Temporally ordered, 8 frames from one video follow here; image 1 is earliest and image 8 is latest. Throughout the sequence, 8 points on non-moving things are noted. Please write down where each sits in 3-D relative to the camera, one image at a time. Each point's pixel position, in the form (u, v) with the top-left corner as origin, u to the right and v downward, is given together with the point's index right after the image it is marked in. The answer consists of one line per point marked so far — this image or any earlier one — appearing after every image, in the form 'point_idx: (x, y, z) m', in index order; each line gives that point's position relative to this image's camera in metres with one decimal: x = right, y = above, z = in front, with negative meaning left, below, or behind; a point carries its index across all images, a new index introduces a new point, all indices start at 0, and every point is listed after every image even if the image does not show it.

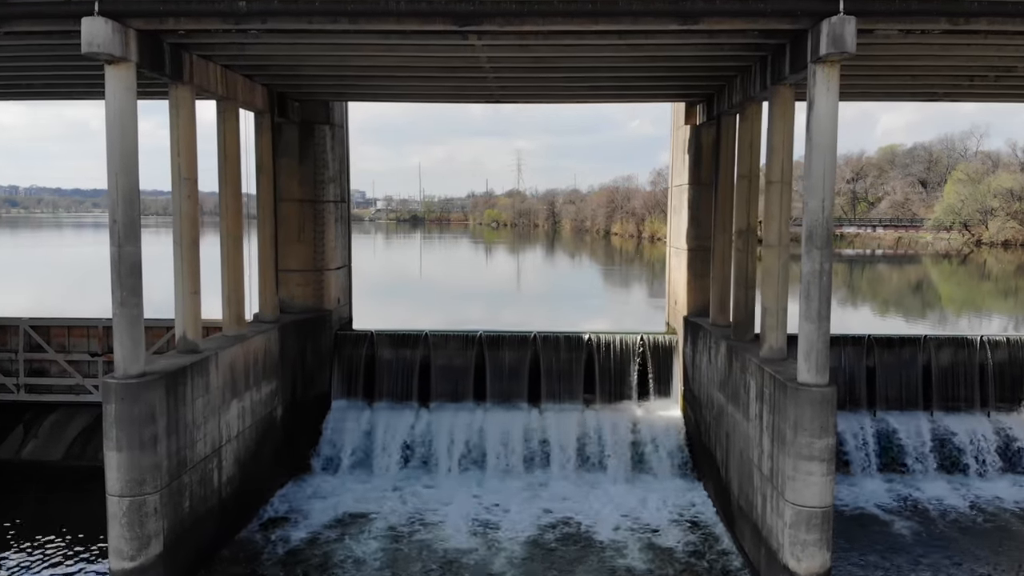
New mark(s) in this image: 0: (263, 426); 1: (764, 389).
0: (-3.7, -2.0, +18.9) m
1: (+2.9, -1.2, +14.7) m
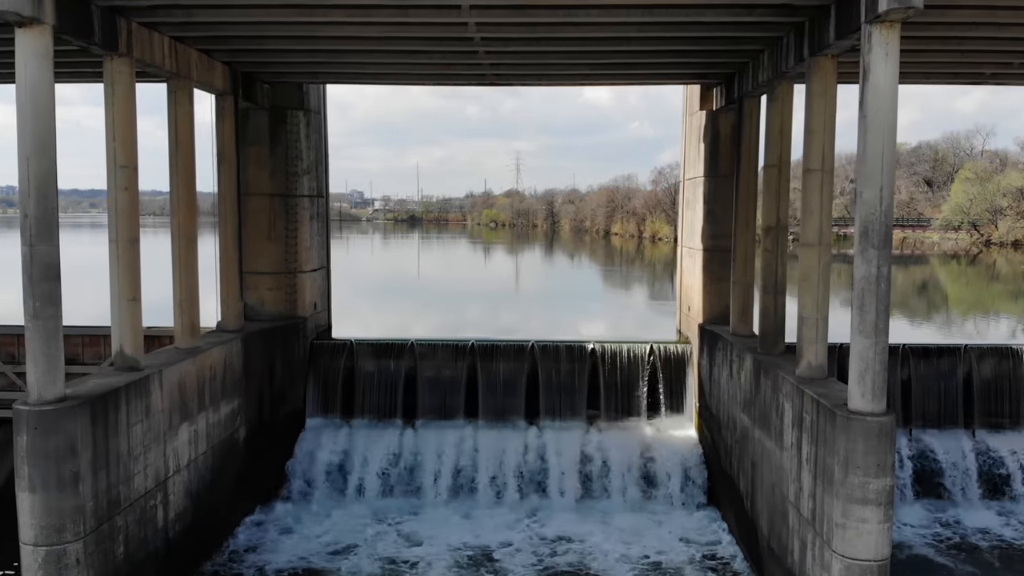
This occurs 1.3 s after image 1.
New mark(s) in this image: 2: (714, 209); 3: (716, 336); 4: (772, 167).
0: (-3.7, -2.1, +16.6) m
1: (+2.8, -1.2, +12.4) m
2: (+3.0, +1.2, +19.2) m
3: (+2.9, -0.6, +18.0) m
4: (+3.1, +1.4, +15.2) m
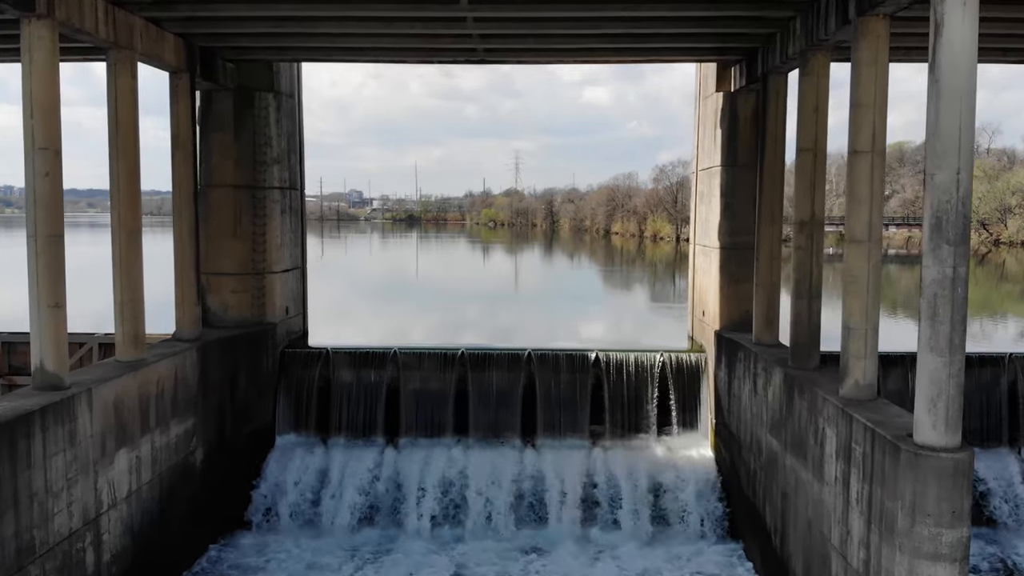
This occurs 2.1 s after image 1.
0: (-3.8, -2.1, +14.5) m
1: (+2.8, -1.3, +10.3) m
2: (+2.9, +1.1, +17.1) m
3: (+2.8, -0.7, +15.9) m
4: (+3.0, +1.4, +13.1) m
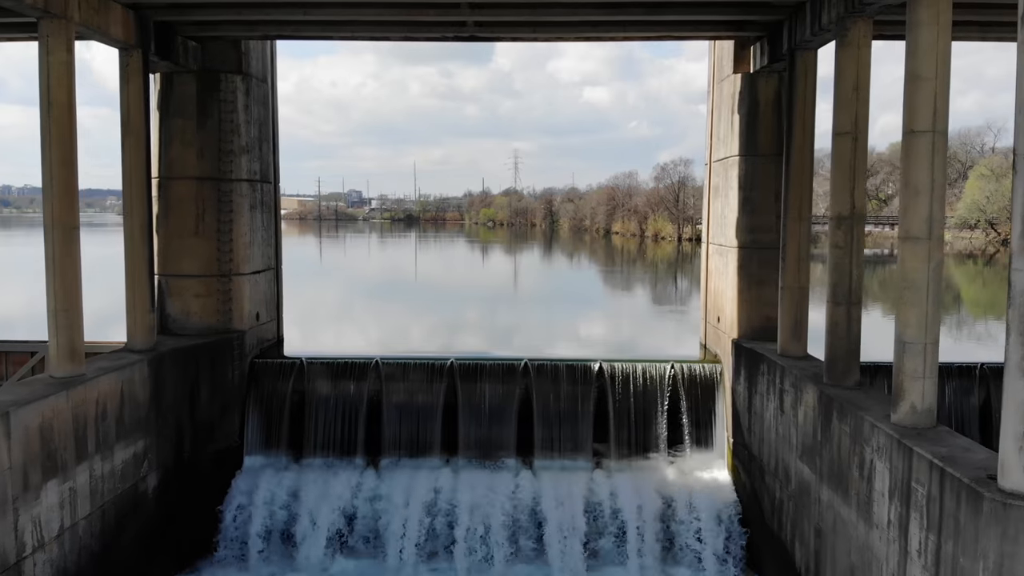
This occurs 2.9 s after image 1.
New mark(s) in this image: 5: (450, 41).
0: (-3.9, -2.2, +12.7) m
1: (+2.7, -1.3, +8.5) m
2: (+2.9, +1.1, +15.3) m
3: (+2.7, -0.7, +14.1) m
4: (+2.9, +1.3, +11.3) m
5: (-0.7, +3.0, +15.7) m
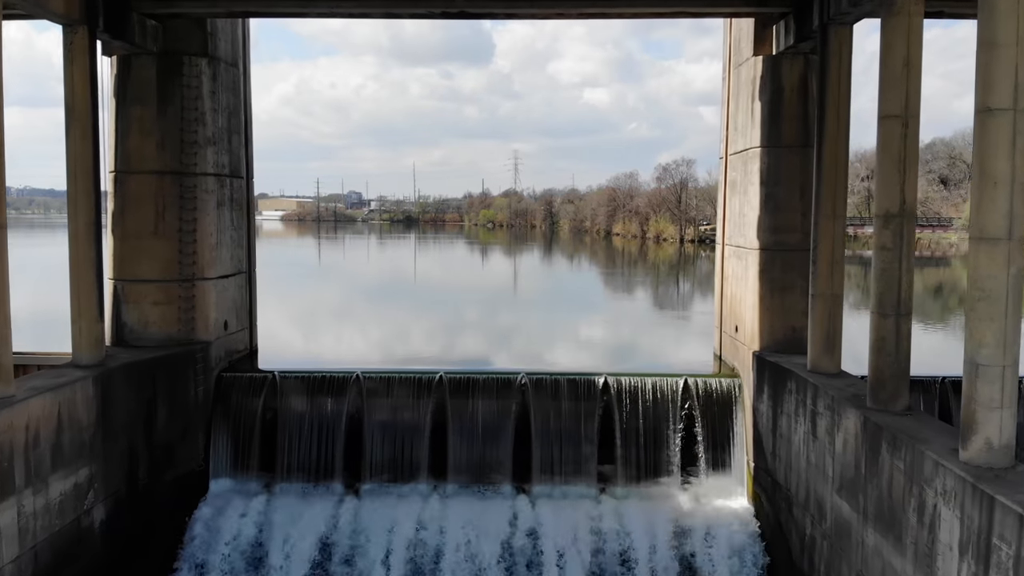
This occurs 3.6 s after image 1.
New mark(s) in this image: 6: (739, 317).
0: (-3.9, -2.3, +11.1) m
1: (+2.6, -1.4, +6.9) m
2: (+2.8, +1.0, +13.7) m
3: (+2.6, -0.8, +12.5) m
4: (+2.9, +1.3, +9.7) m
5: (-0.8, +2.9, +14.1) m
6: (+2.6, -0.3, +14.5) m
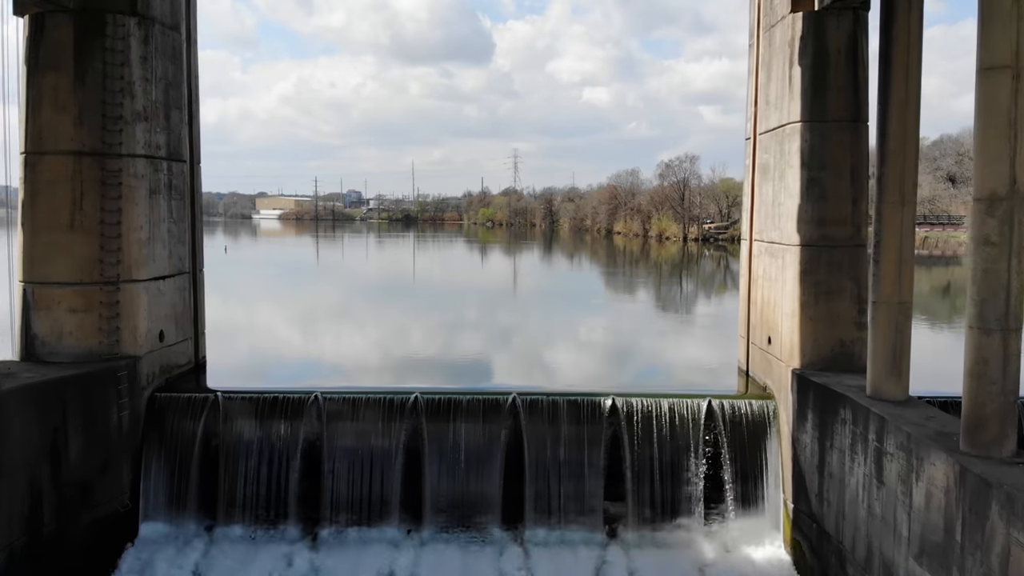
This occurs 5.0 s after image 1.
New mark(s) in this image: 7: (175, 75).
0: (-4.0, -2.3, +8.7) m
1: (+2.5, -1.4, +4.5) m
2: (+2.7, +1.0, +11.3) m
3: (+2.5, -0.8, +10.1) m
4: (+2.8, +1.2, +7.3) m
5: (-0.9, +2.9, +11.7) m
6: (+2.5, -0.4, +12.1) m
7: (-3.5, +2.2, +13.3) m
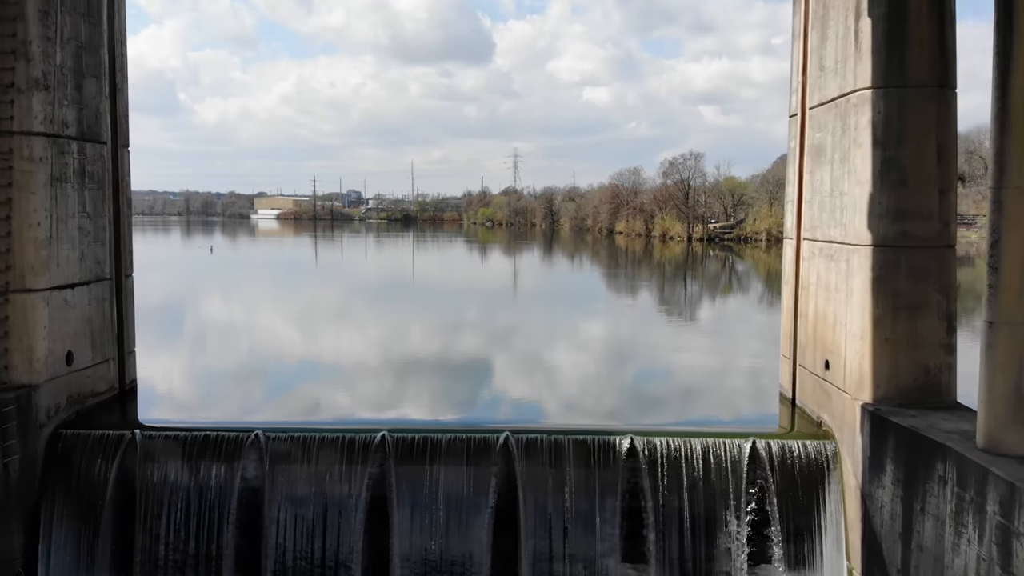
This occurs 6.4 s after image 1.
0: (-4.1, -2.4, +6.2) m
1: (+2.5, -1.5, +2.0) m
2: (+2.6, +0.9, +8.8) m
3: (+2.5, -0.9, +7.6) m
4: (+2.7, +1.2, +4.9) m
5: (-1.0, +2.8, +9.2) m
6: (+2.4, -0.5, +9.6) m
7: (-3.5, +2.1, +10.8) m
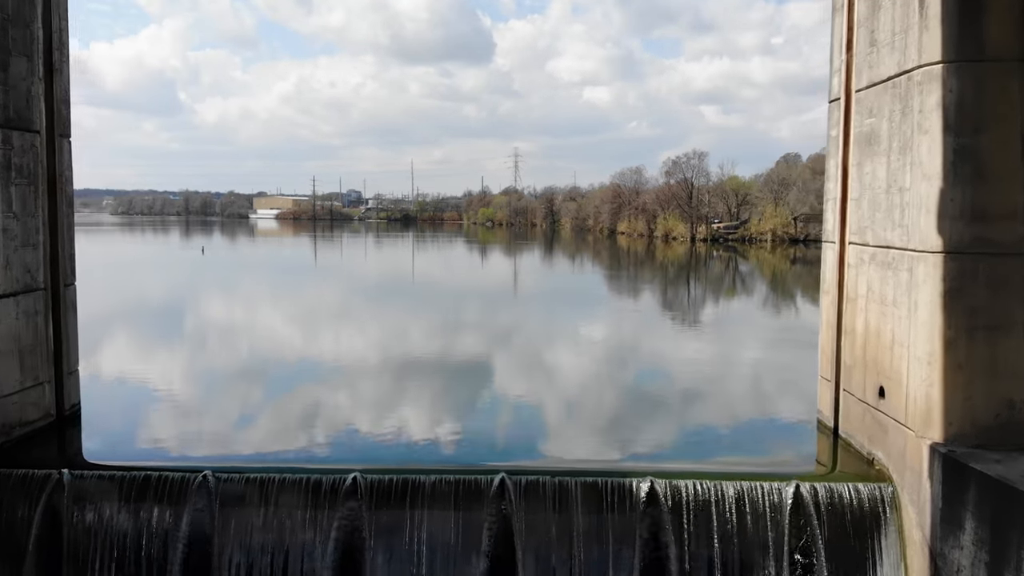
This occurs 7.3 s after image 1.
0: (-4.1, -2.5, +4.7) m
1: (+2.4, -1.6, +0.5) m
2: (+2.6, +0.8, +7.3) m
3: (+2.5, -1.0, +6.1) m
4: (+2.7, +1.1, +3.3) m
5: (-1.0, +2.7, +7.7) m
6: (+2.4, -0.5, +8.1) m
7: (-3.6, +2.0, +9.3) m
